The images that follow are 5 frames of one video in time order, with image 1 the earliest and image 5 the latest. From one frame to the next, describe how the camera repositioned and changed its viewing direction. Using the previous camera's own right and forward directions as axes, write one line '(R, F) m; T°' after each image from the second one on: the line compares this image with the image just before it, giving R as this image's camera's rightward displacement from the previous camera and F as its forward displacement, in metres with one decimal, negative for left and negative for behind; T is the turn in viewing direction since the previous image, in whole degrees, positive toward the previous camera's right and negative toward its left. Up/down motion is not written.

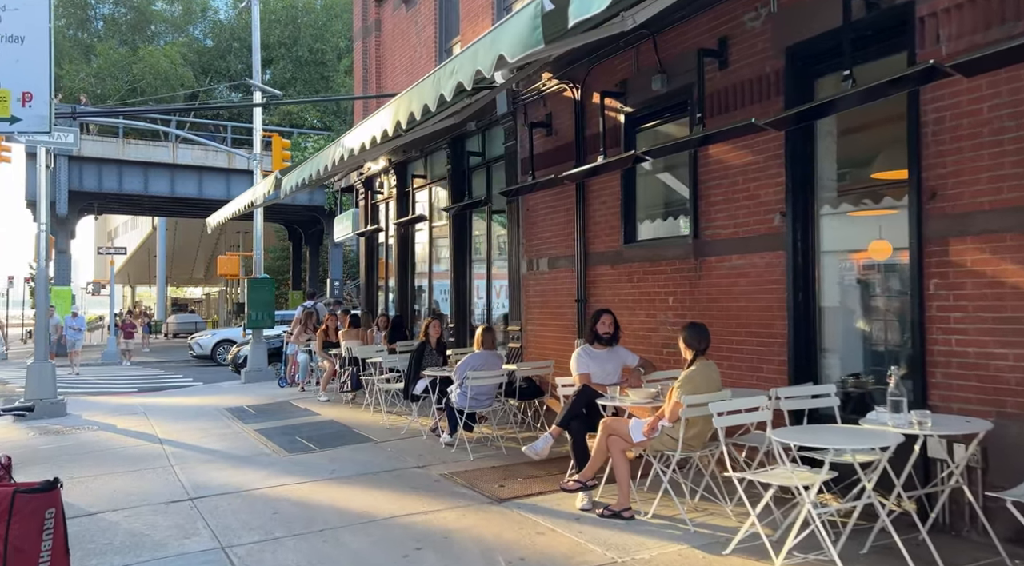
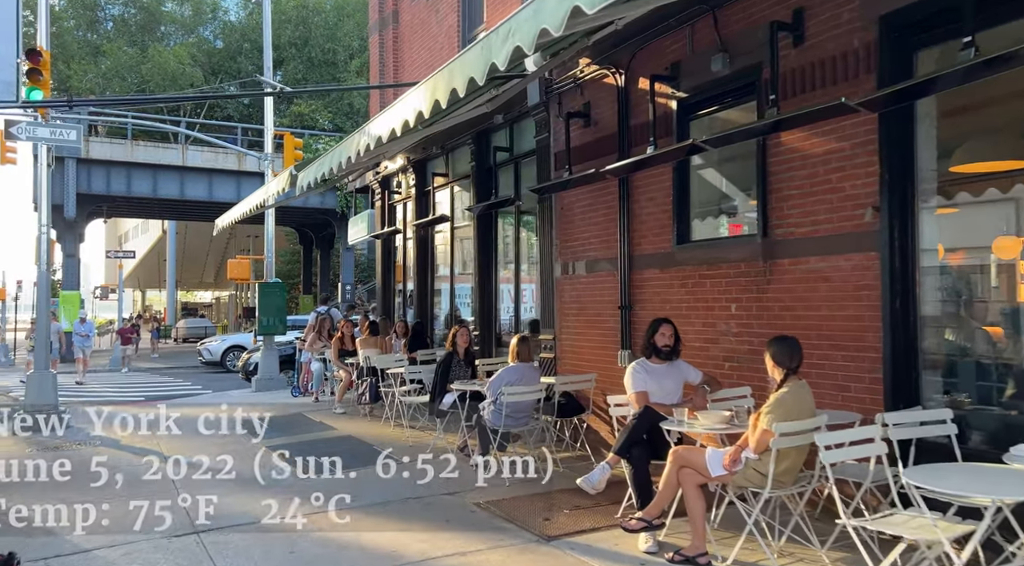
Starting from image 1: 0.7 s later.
(-0.3, +0.8) m; -1°
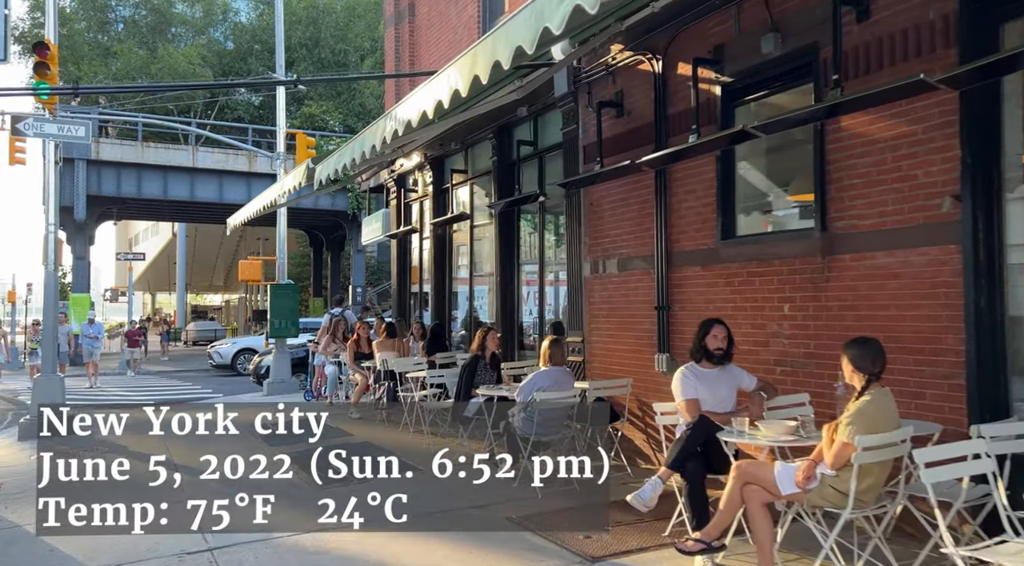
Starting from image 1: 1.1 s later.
(-0.2, +0.5) m; -1°
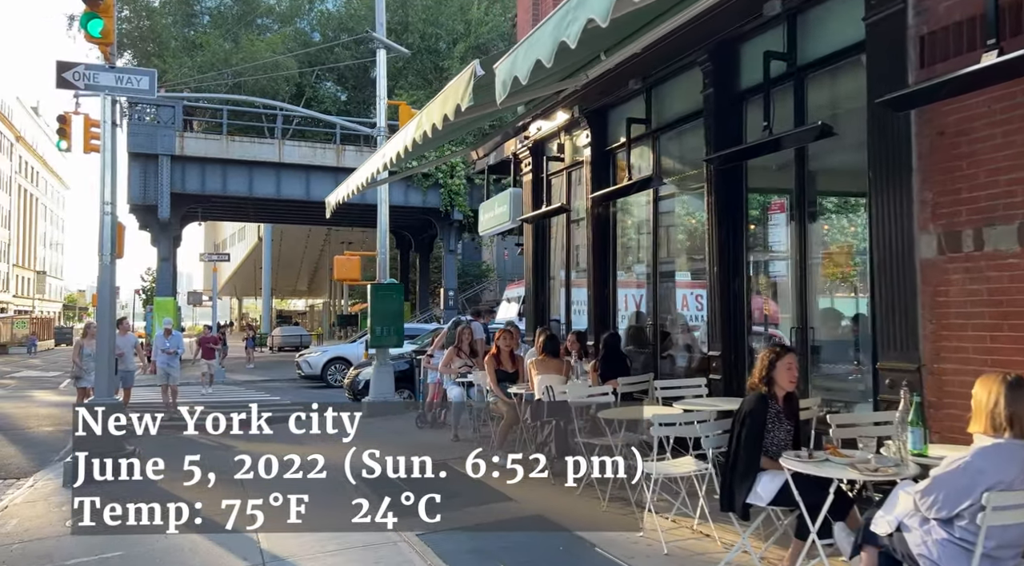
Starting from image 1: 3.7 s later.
(-1.4, +3.4) m; -5°
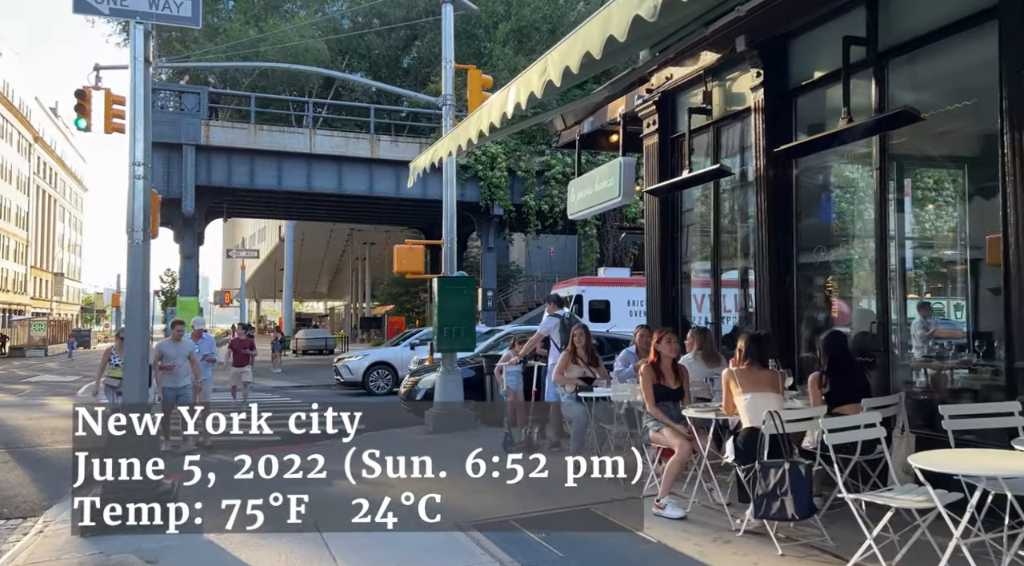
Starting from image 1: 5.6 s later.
(-1.3, +2.4) m; -1°
